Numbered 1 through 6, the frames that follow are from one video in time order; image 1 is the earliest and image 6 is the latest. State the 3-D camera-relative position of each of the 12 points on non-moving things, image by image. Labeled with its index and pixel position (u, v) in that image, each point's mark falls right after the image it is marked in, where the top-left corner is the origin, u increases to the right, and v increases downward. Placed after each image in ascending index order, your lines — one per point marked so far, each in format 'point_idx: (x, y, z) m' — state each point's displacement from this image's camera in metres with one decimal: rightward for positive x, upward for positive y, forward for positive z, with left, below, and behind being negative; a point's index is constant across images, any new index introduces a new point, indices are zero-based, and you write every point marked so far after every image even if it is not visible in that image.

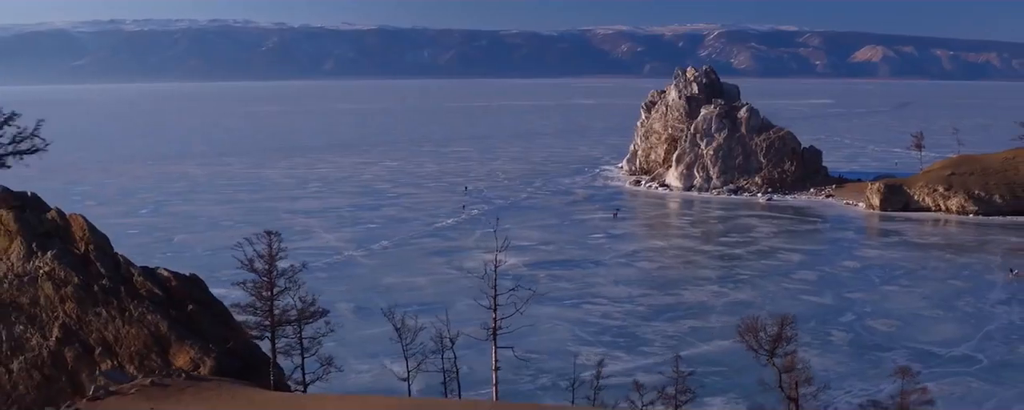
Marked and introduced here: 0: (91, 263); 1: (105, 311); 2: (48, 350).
0: (-3.8, -0.5, +8.4) m
1: (-3.5, -0.9, +8.0) m
2: (-4.0, -1.2, +8.0) m
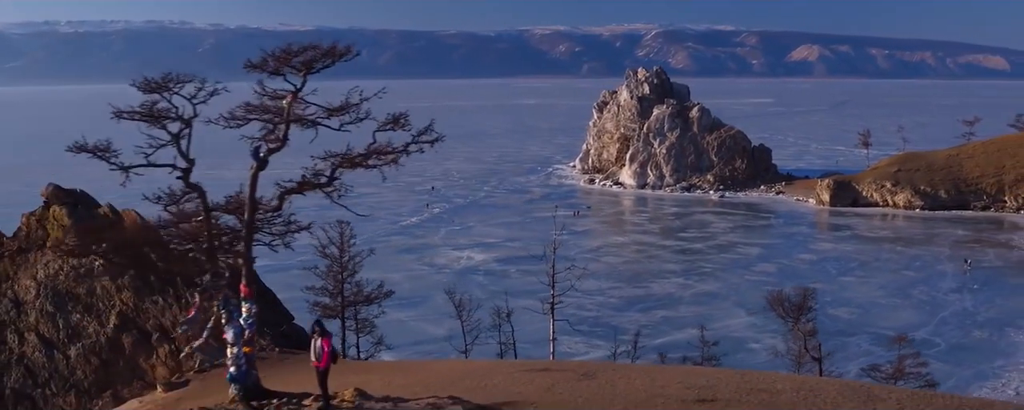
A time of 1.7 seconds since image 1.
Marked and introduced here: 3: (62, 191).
0: (-3.5, -0.5, +9.0) m
1: (-3.2, -0.9, +8.5) m
2: (-3.7, -1.2, +8.5) m
3: (-4.4, +0.1, +9.2) m
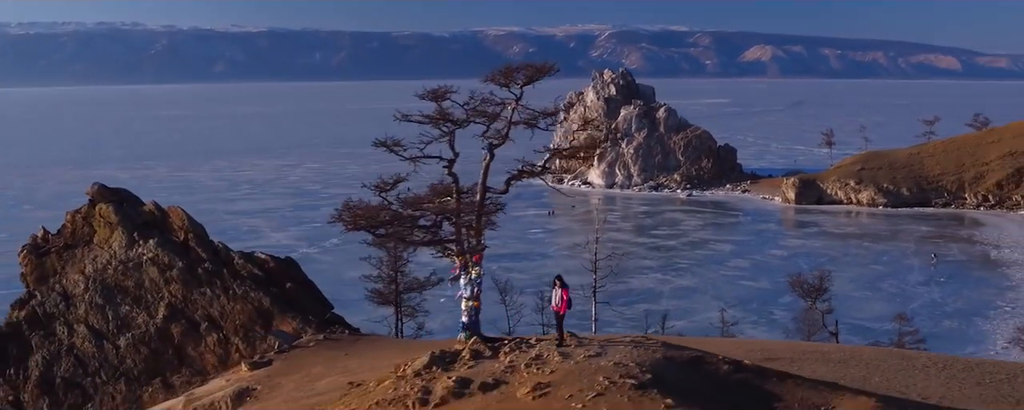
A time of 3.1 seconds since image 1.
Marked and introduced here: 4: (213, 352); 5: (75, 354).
0: (-3.3, -0.4, +9.4) m
1: (-2.9, -0.8, +9.0) m
2: (-3.4, -1.2, +9.0) m
3: (-4.2, +0.2, +9.6) m
4: (-2.8, -1.4, +8.7) m
5: (-4.3, -1.5, +9.1) m
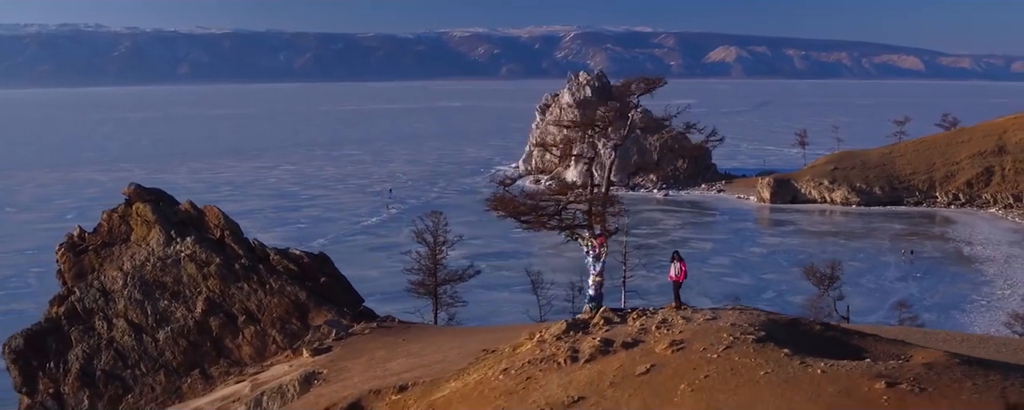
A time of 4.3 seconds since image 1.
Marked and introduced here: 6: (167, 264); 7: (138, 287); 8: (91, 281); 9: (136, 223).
0: (-3.0, -0.4, +9.9) m
1: (-2.7, -0.8, +9.4) m
2: (-3.2, -1.2, +9.4) m
3: (-4.0, +0.2, +10.0) m
4: (-2.6, -1.4, +9.2) m
5: (-4.1, -1.5, +9.5) m
6: (-3.6, -0.6, +9.7) m
7: (-3.9, -0.8, +9.6) m
8: (-4.5, -0.8, +9.8) m
9: (-4.1, -0.2, +10.0) m
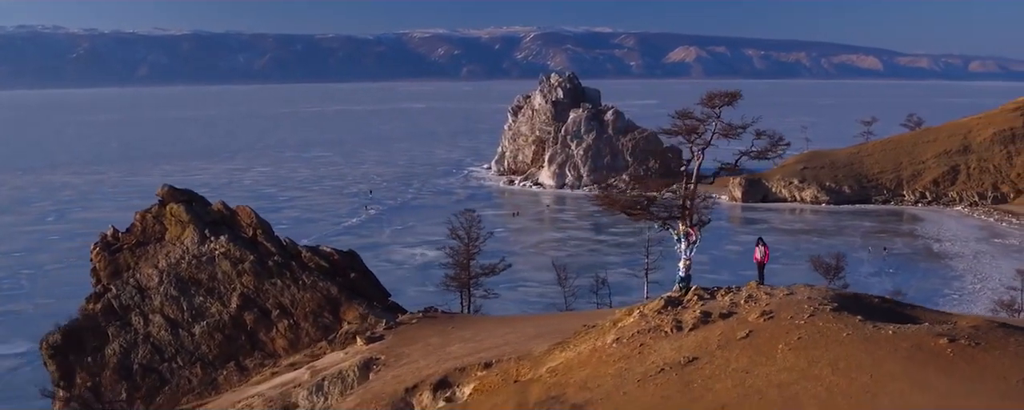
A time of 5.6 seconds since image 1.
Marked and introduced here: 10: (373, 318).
0: (-2.8, -0.4, +10.3) m
1: (-2.5, -0.8, +9.9) m
2: (-3.0, -1.2, +9.8) m
3: (-3.8, +0.2, +10.5) m
4: (-2.4, -1.4, +9.6) m
5: (-3.8, -1.5, +9.9) m
6: (-3.4, -0.6, +10.1) m
7: (-3.7, -0.9, +10.1) m
8: (-4.3, -0.8, +10.2) m
9: (-3.9, -0.2, +10.5) m
10: (-1.4, -1.2, +9.4) m
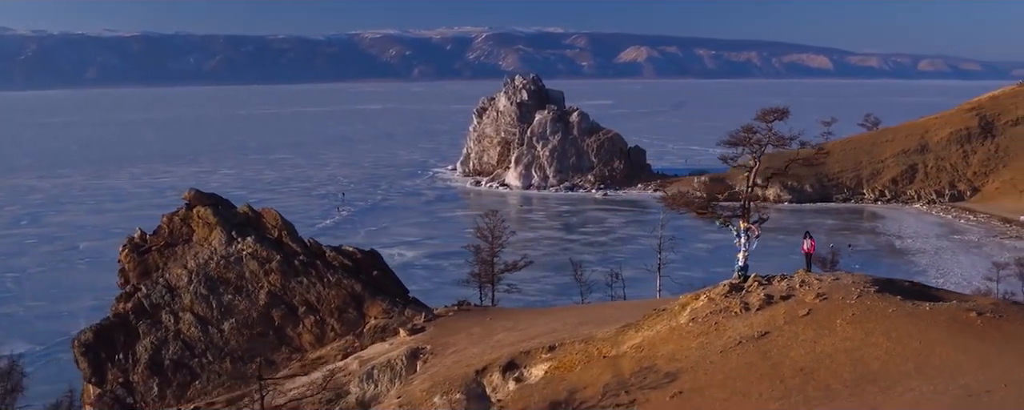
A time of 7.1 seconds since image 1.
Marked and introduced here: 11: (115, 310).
0: (-2.7, -0.5, +10.8) m
1: (-2.3, -0.8, +10.4) m
2: (-2.8, -1.2, +10.3) m
3: (-3.7, +0.1, +10.9) m
4: (-2.2, -1.4, +10.2) m
5: (-3.7, -1.5, +10.4) m
6: (-3.2, -0.6, +10.6) m
7: (-3.5, -0.9, +10.6) m
8: (-4.1, -0.8, +10.7) m
9: (-3.7, -0.2, +10.9) m
10: (-1.2, -1.2, +10.0) m
11: (-4.6, -1.2, +10.7) m
